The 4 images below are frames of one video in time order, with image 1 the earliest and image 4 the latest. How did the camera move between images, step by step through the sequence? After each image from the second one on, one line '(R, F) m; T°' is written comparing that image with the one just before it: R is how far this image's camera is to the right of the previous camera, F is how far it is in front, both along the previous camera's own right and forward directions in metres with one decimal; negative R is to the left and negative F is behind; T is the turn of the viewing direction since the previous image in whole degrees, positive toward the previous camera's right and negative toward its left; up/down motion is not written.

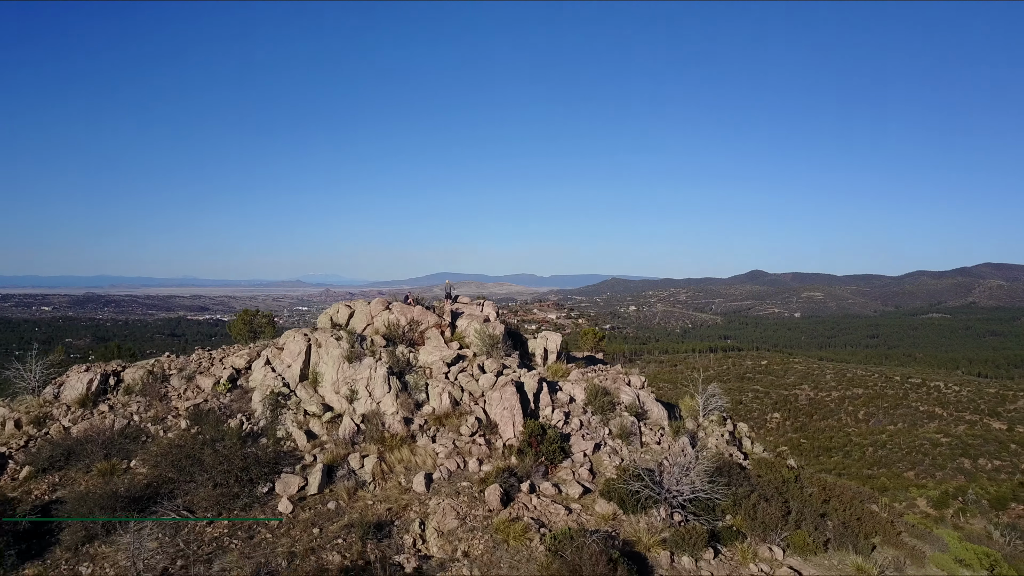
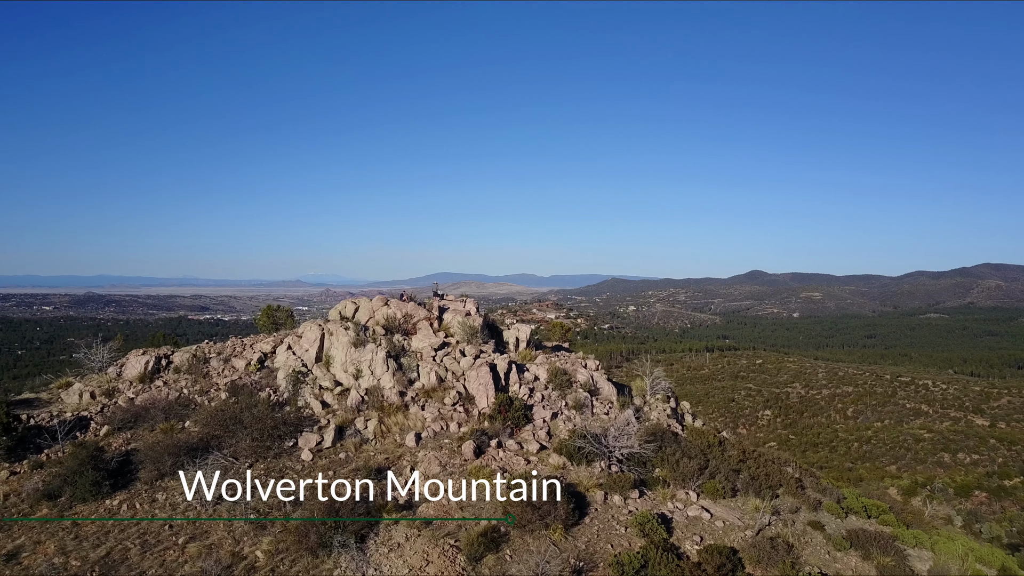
(+0.6, -2.2) m; 0°
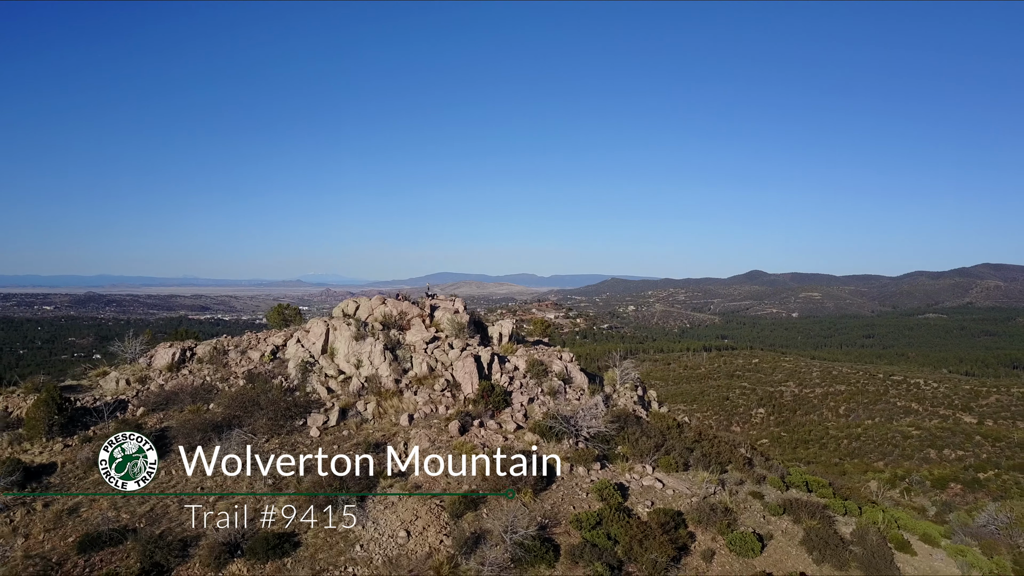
(+0.5, -1.6) m; 0°
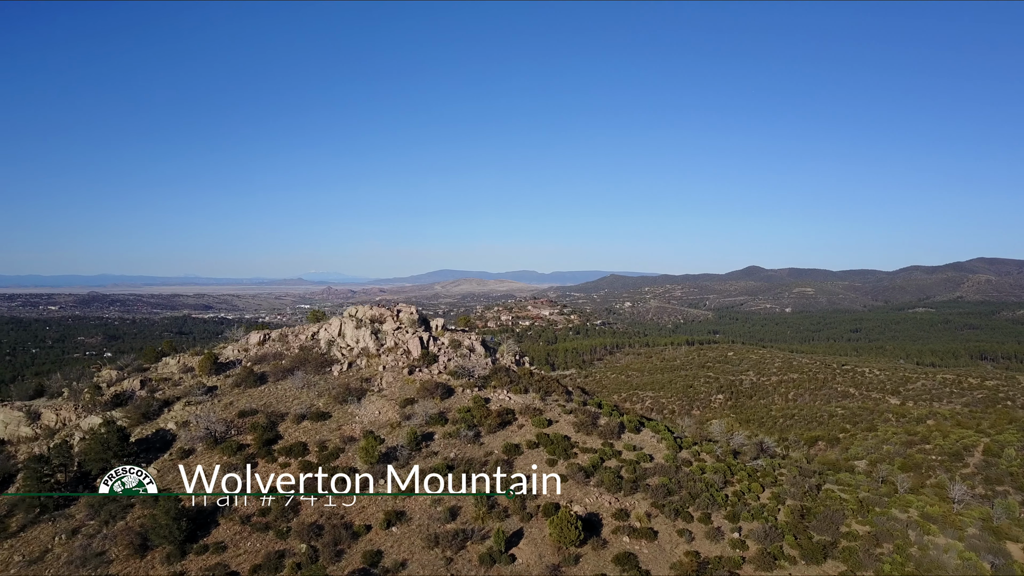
(+3.9, -11.6) m; 0°
